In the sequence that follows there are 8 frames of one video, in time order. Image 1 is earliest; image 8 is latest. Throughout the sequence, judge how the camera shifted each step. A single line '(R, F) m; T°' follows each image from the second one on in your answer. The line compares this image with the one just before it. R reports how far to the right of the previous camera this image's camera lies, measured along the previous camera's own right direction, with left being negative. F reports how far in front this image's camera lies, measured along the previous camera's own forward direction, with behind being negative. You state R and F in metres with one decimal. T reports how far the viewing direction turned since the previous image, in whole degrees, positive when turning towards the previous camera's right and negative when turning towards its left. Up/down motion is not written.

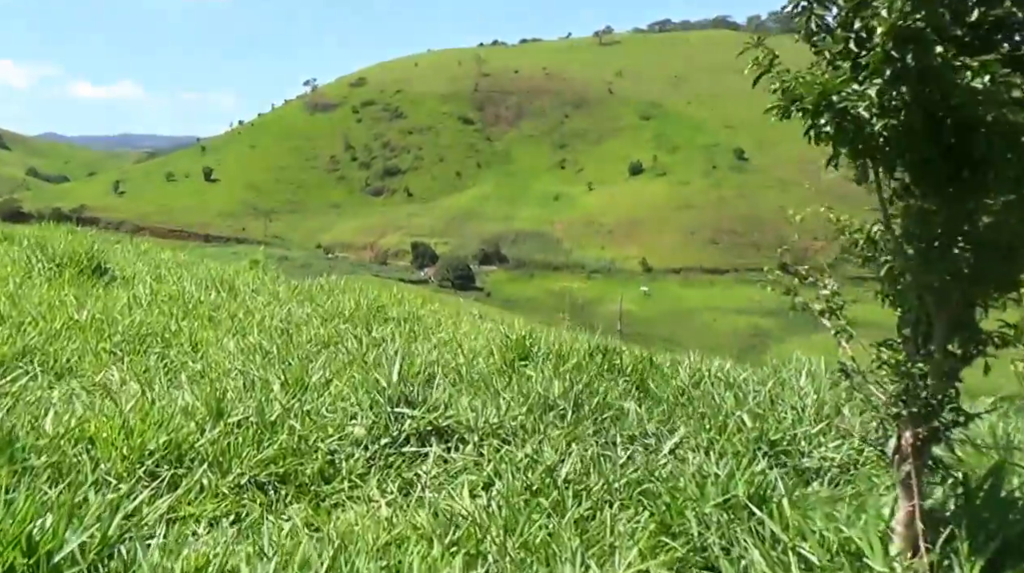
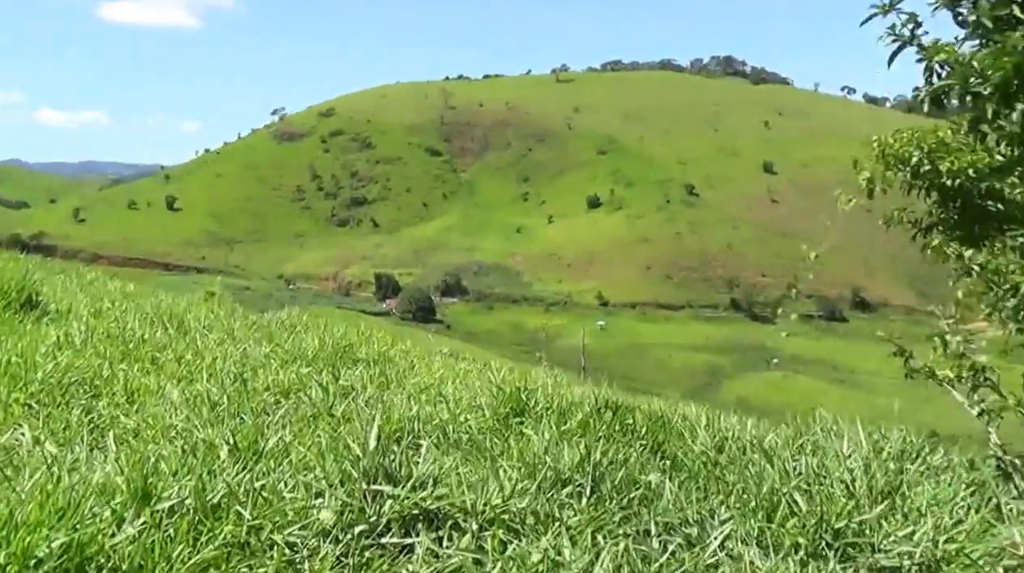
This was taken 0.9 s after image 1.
(-0.1, +1.0) m; +2°
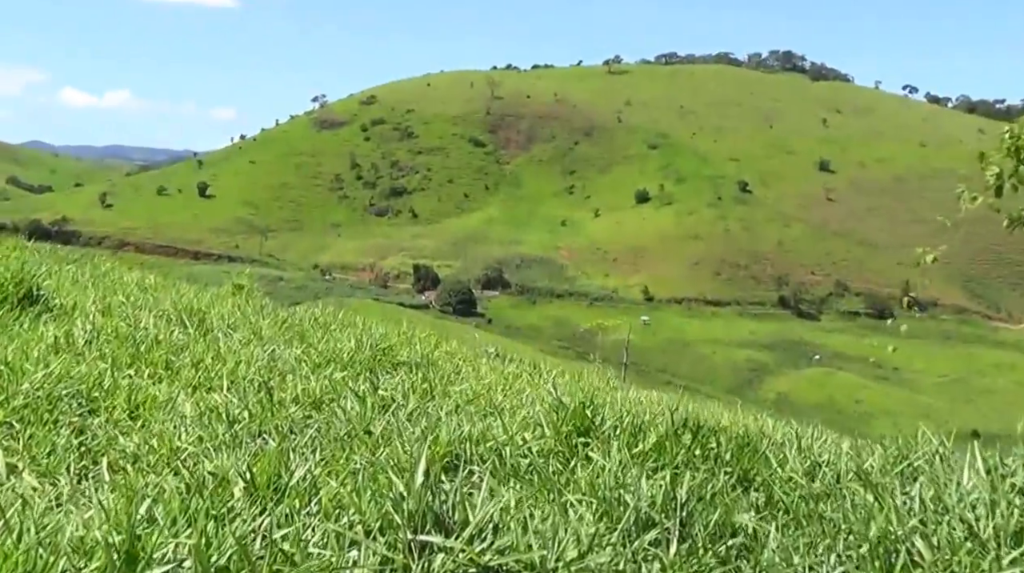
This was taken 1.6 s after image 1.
(-0.1, +0.8) m; -2°
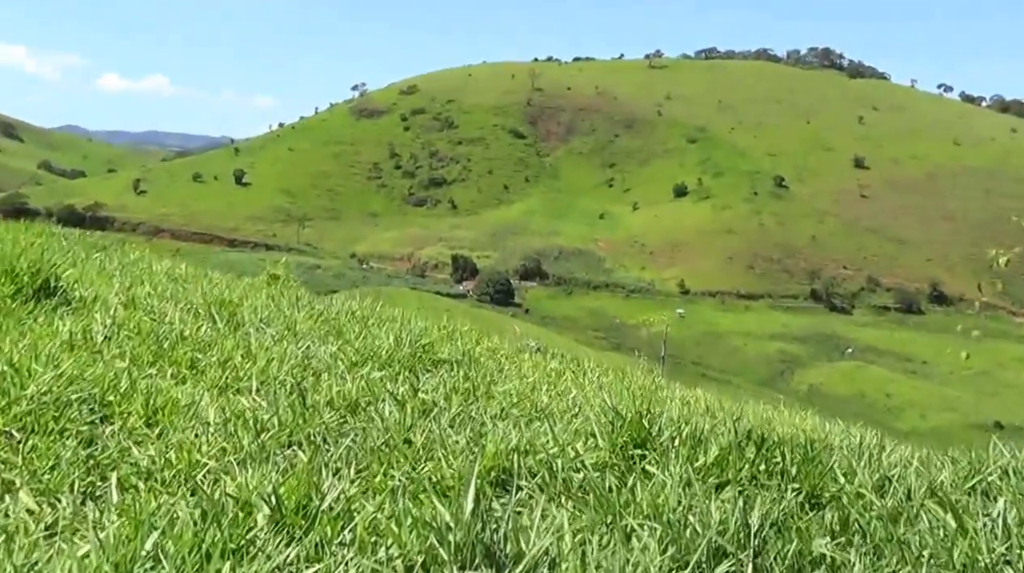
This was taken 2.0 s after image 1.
(-0.1, +0.4) m; -2°
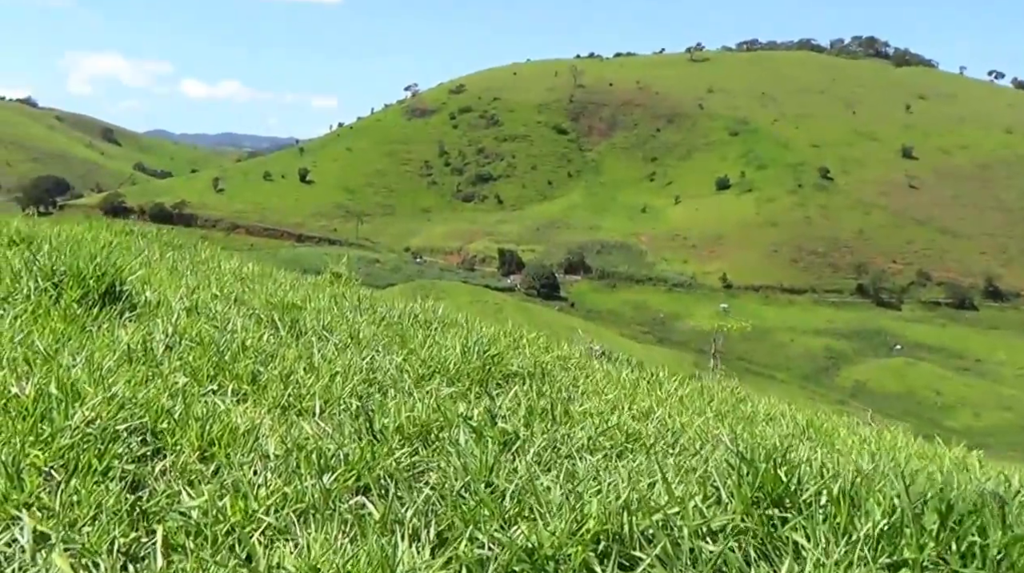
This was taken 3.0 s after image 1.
(-0.1, +0.6) m; -2°
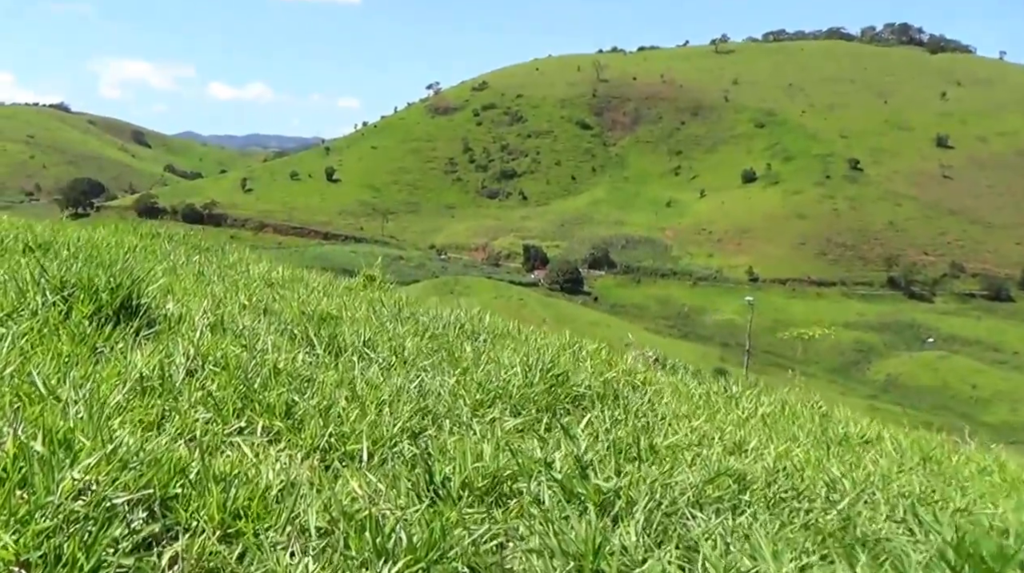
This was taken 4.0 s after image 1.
(-0.2, +0.9) m; -1°
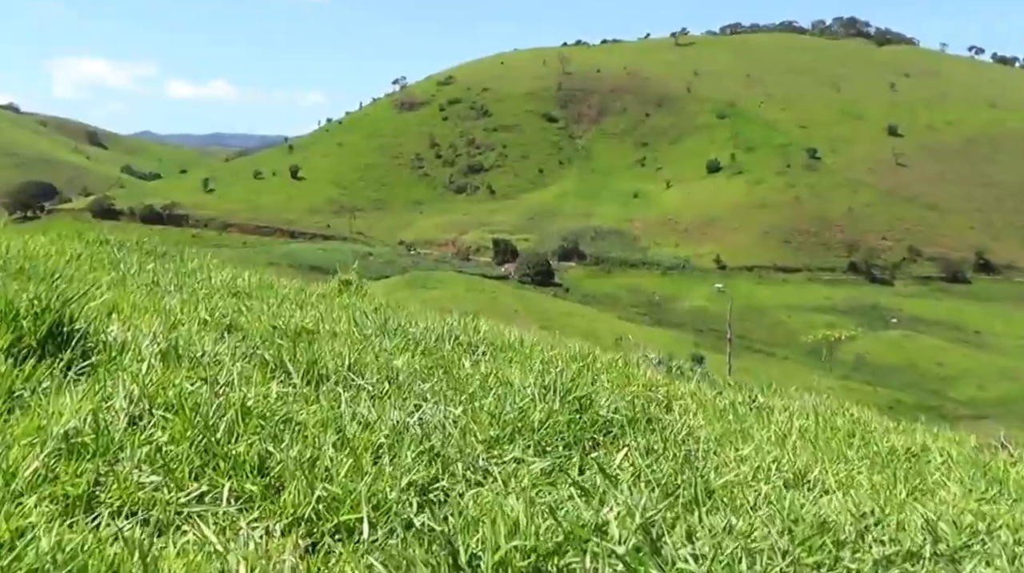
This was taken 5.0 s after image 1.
(-0.2, +1.0) m; +1°
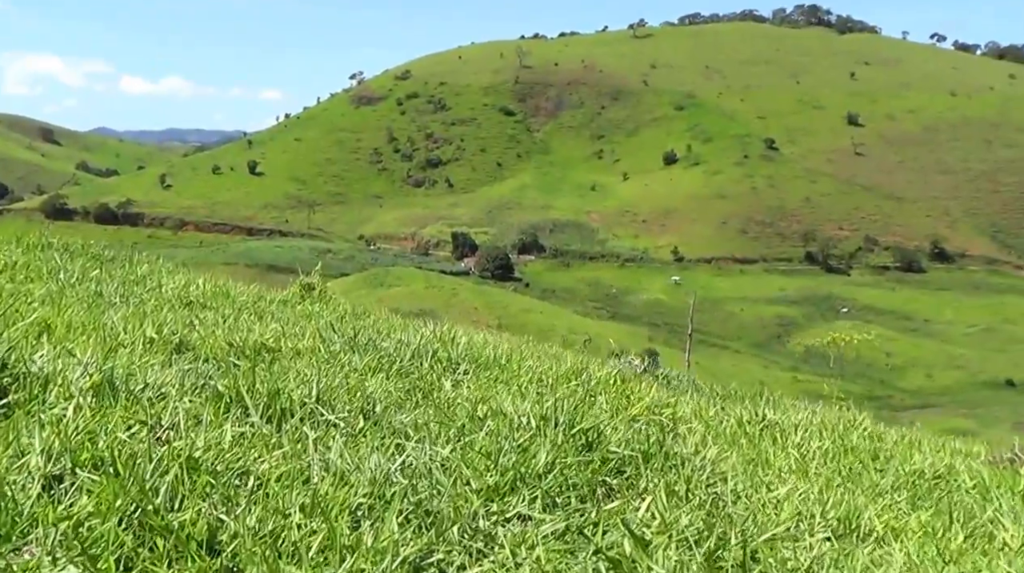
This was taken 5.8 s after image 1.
(-0.1, +0.8) m; +2°
